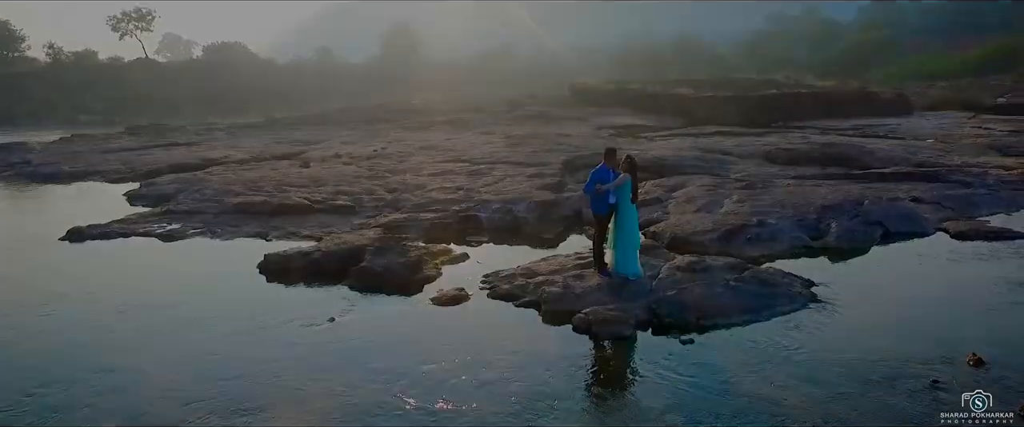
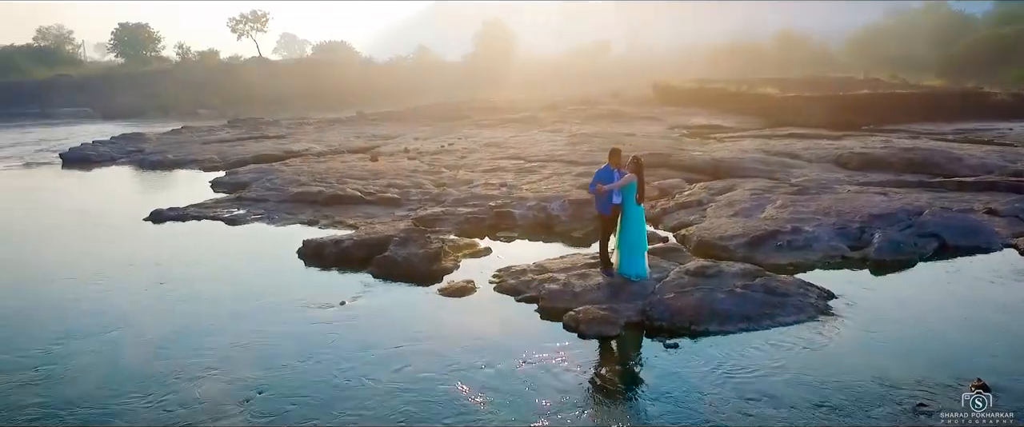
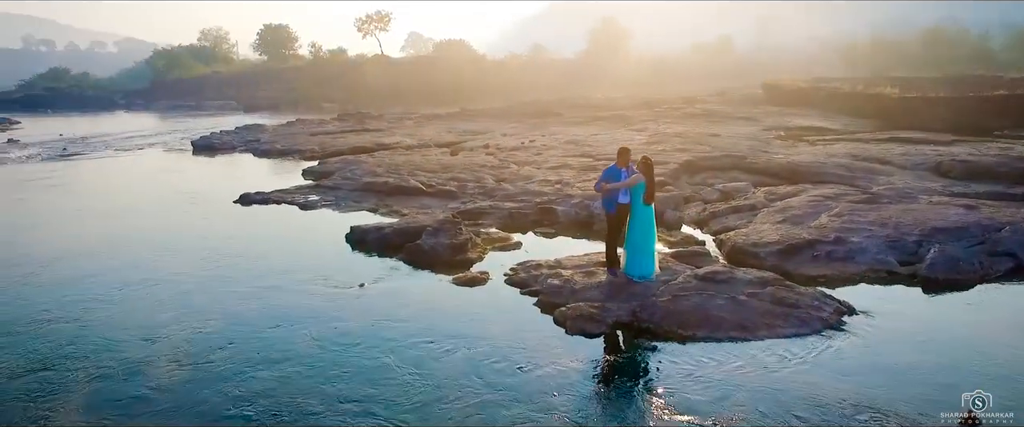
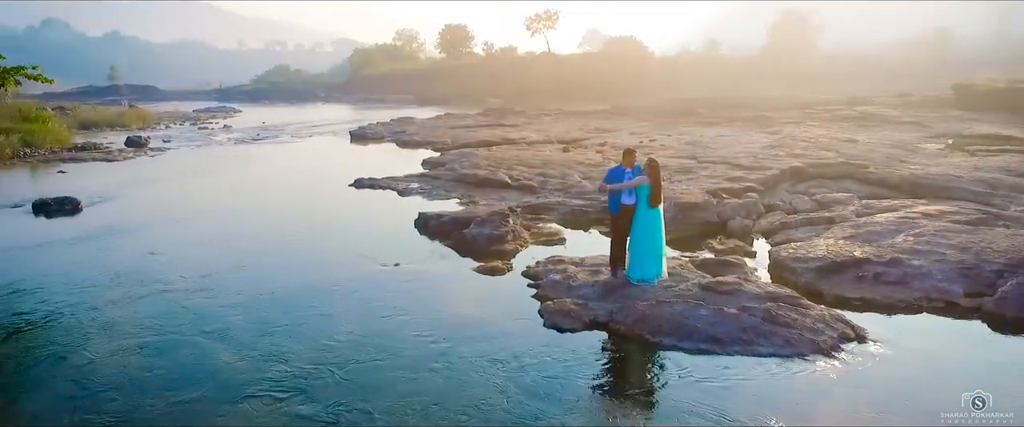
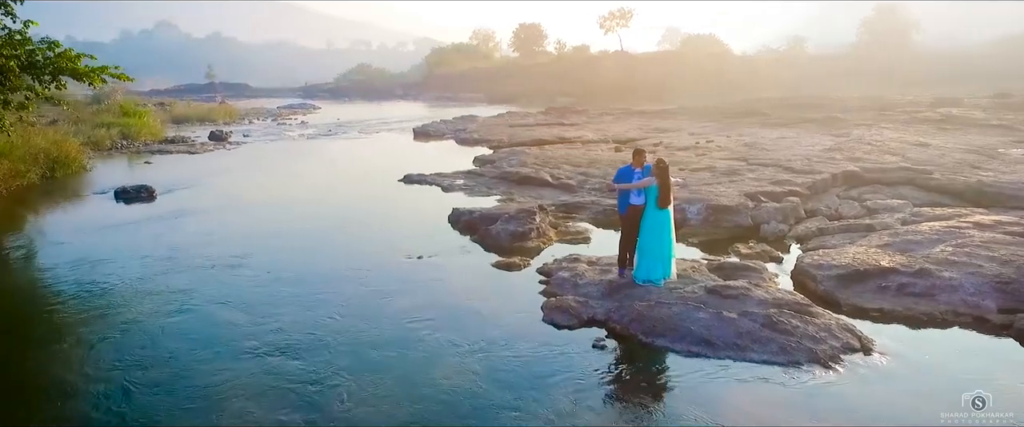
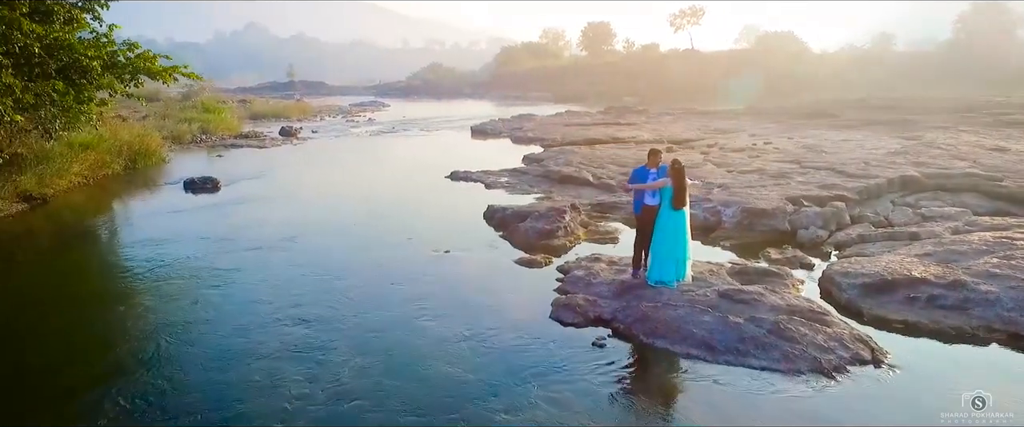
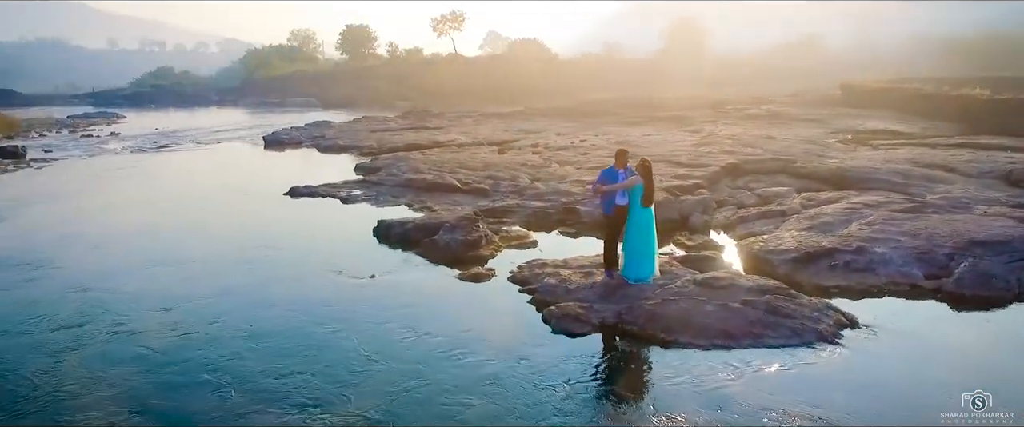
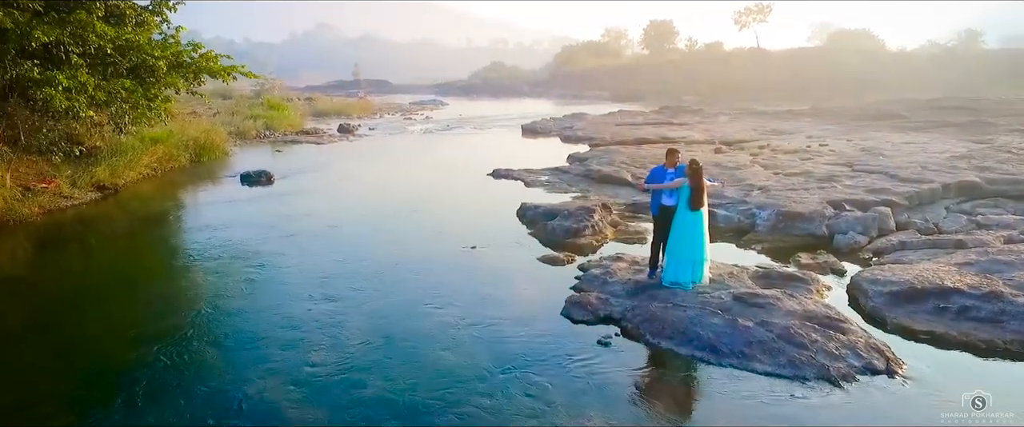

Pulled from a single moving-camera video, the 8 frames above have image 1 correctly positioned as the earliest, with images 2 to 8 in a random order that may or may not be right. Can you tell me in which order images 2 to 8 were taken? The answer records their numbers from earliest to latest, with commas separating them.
2, 3, 7, 4, 5, 6, 8
